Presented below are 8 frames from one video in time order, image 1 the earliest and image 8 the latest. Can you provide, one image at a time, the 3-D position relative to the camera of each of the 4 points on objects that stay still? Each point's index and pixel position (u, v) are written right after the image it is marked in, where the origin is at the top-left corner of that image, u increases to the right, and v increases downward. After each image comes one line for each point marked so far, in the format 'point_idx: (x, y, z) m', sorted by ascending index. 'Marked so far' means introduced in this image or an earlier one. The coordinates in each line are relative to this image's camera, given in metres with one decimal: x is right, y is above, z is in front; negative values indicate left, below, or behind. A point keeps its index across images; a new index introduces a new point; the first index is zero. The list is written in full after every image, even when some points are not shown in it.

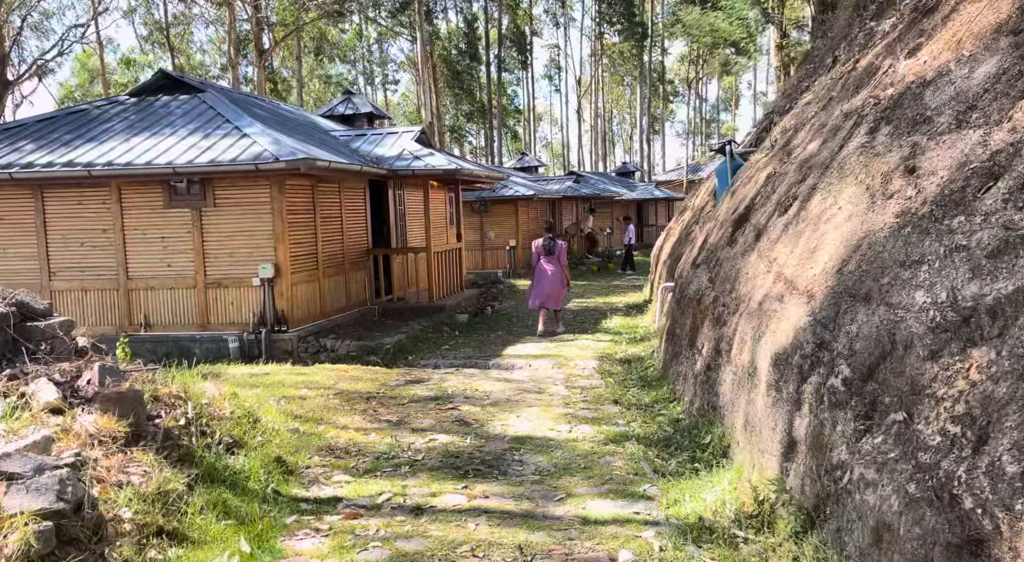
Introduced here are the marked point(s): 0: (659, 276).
0: (+2.3, 0.0, +13.2) m
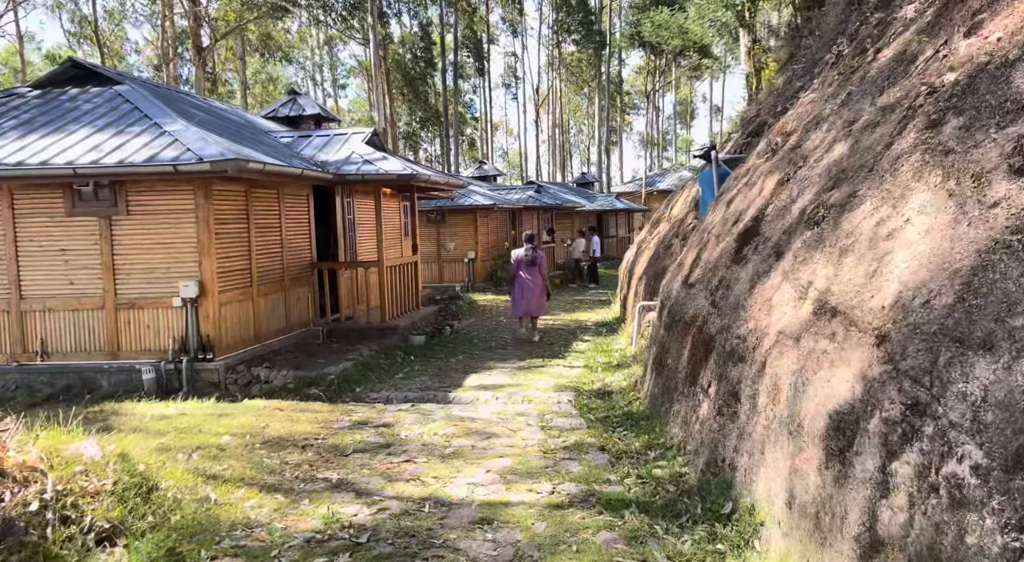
0: (+1.7, -0.2, +12.1) m
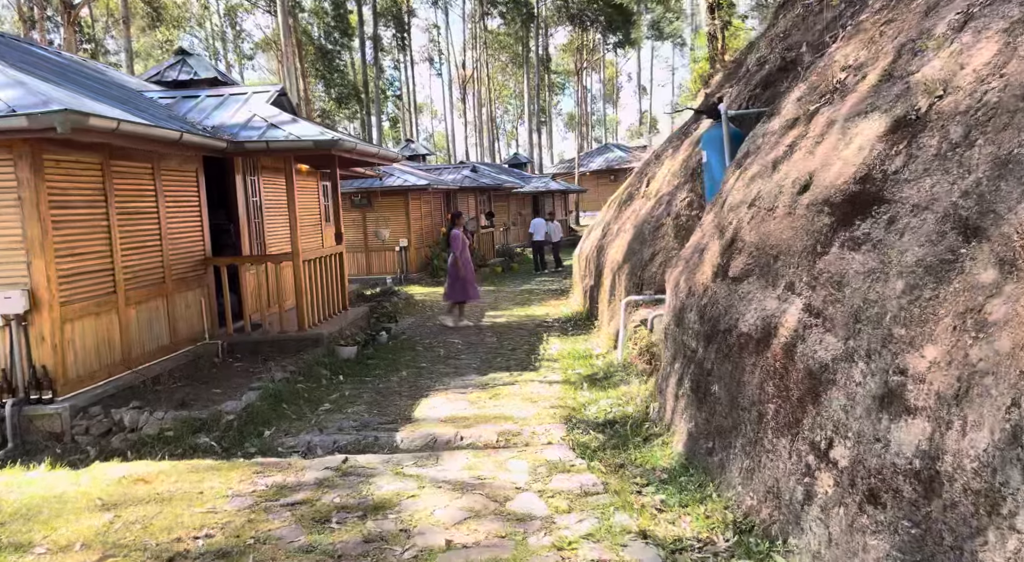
0: (+1.1, -0.1, +10.1) m
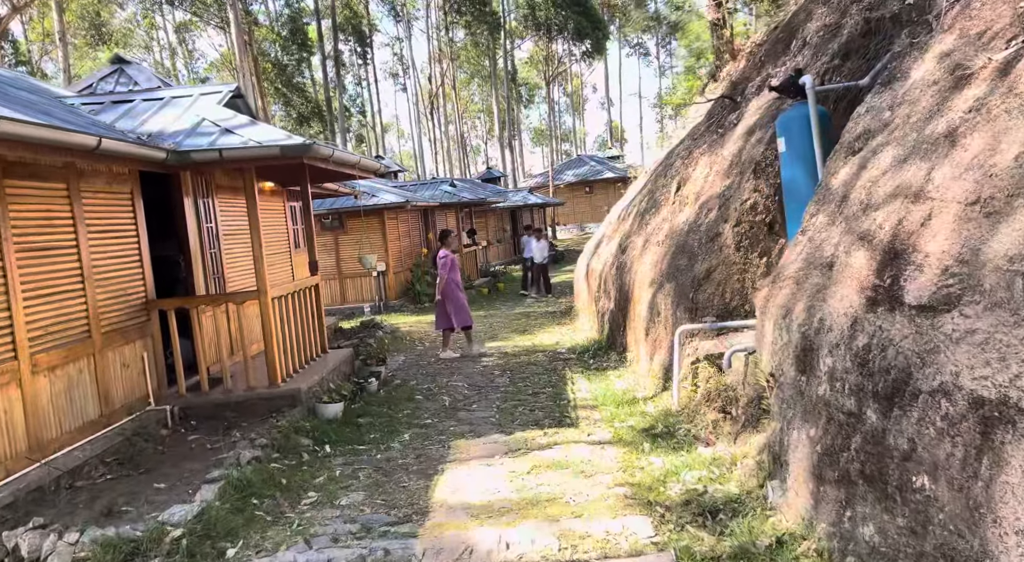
0: (+1.3, -0.3, +8.4) m
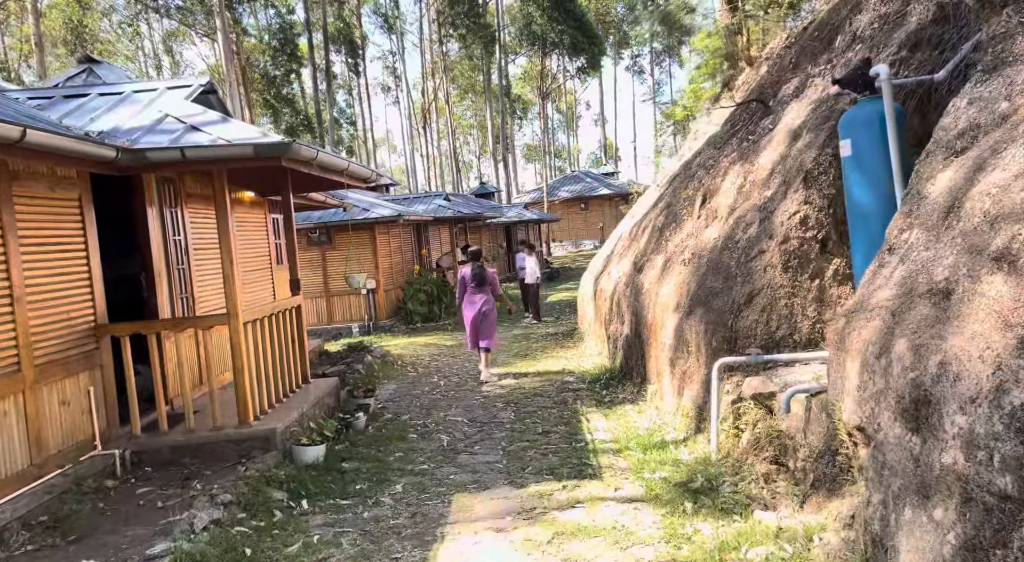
0: (+1.3, -0.5, +7.5) m
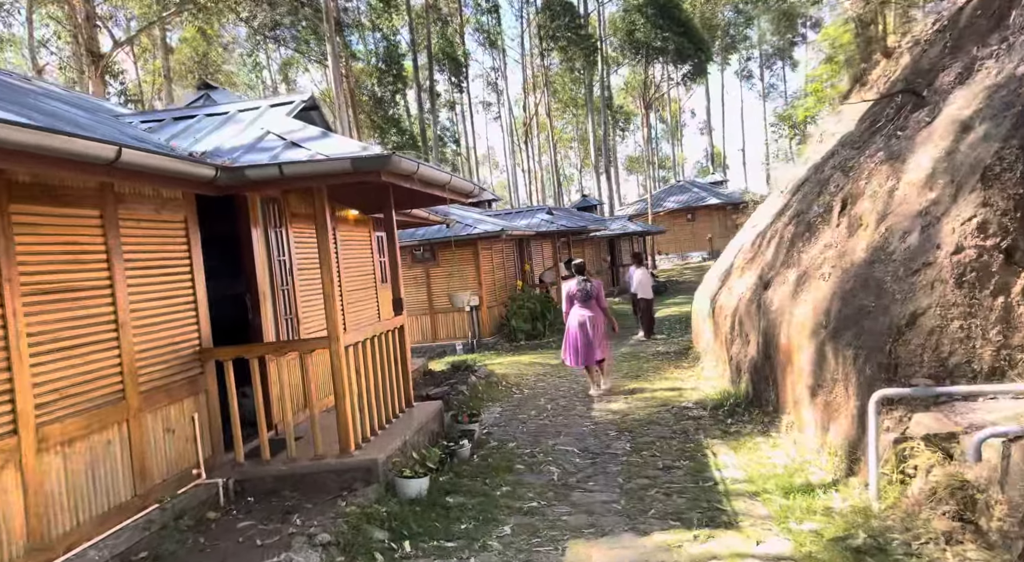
0: (+2.3, -0.7, +6.6) m
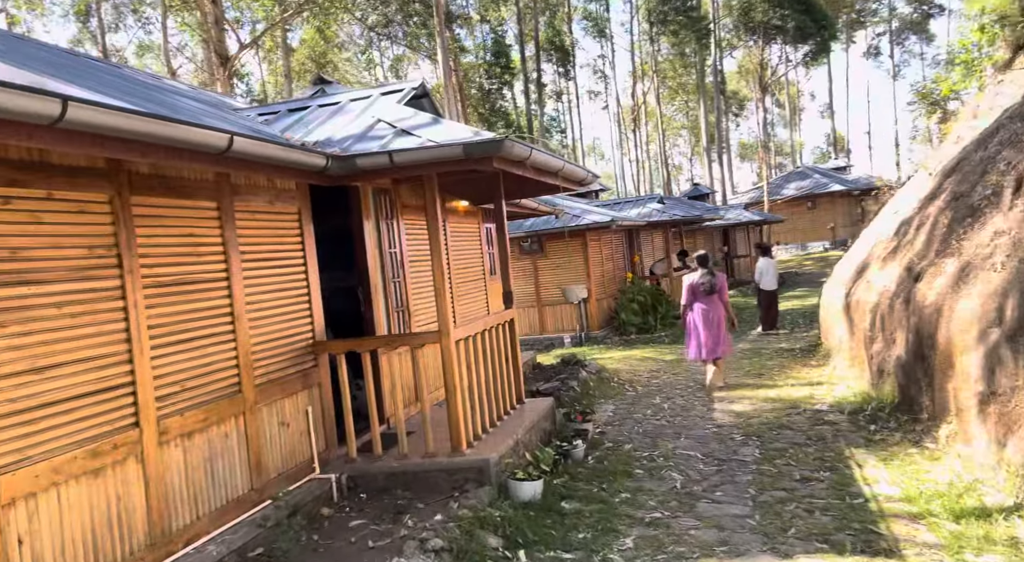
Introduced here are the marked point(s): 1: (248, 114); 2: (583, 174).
0: (+3.1, -0.6, +5.9) m
1: (-2.4, +1.5, +7.5) m
2: (+0.7, +1.0, +8.0) m
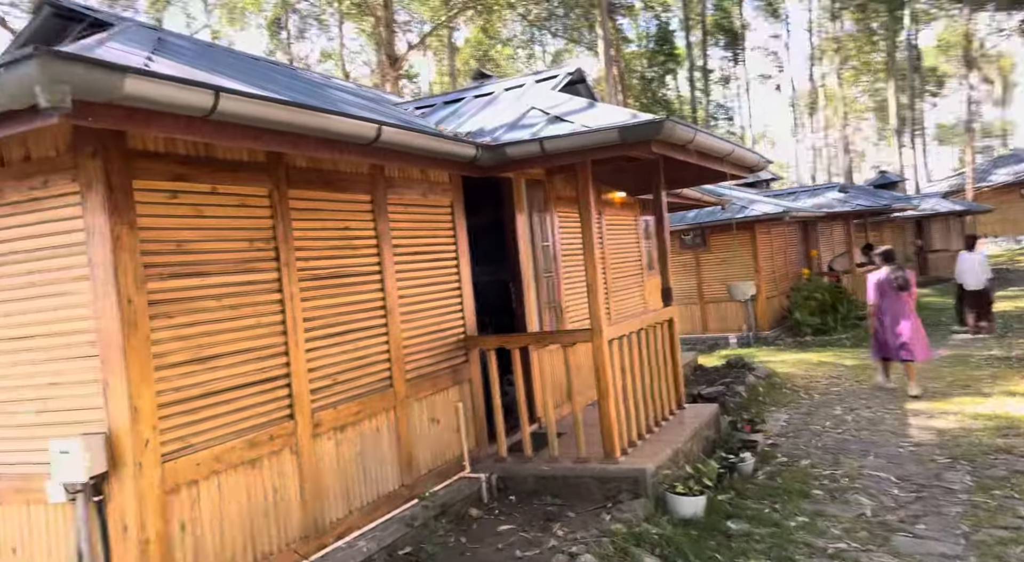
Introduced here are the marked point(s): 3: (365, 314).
0: (+4.1, -0.6, +4.6) m
1: (-1.0, +1.6, +7.2) m
2: (+2.1, +1.1, +7.1) m
3: (-1.0, -0.2, +4.7) m
